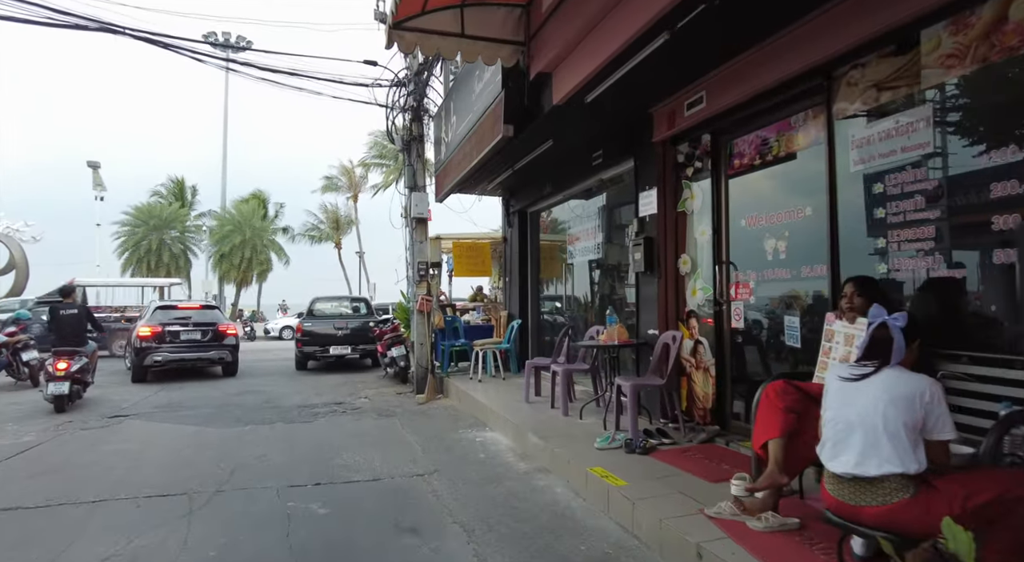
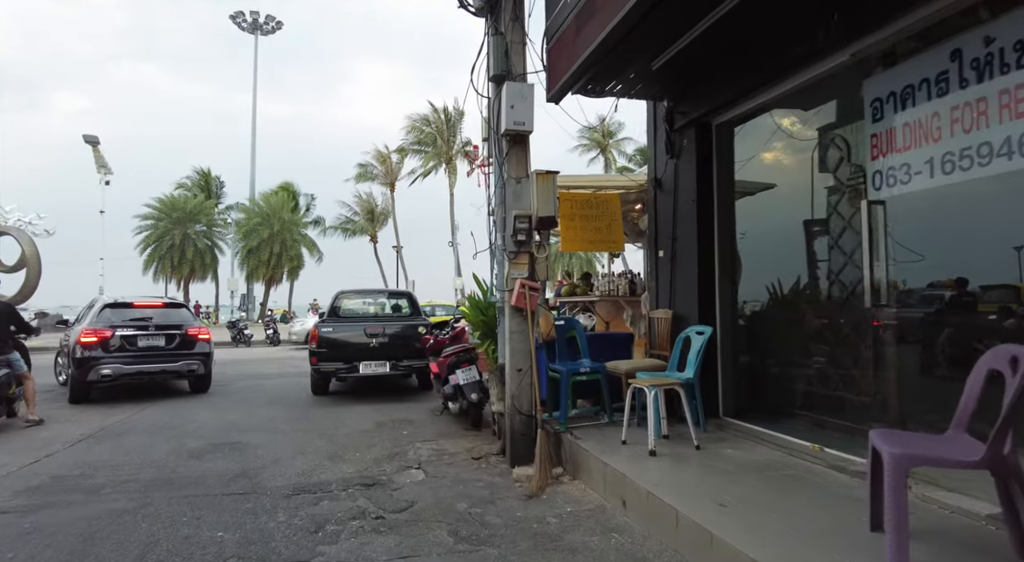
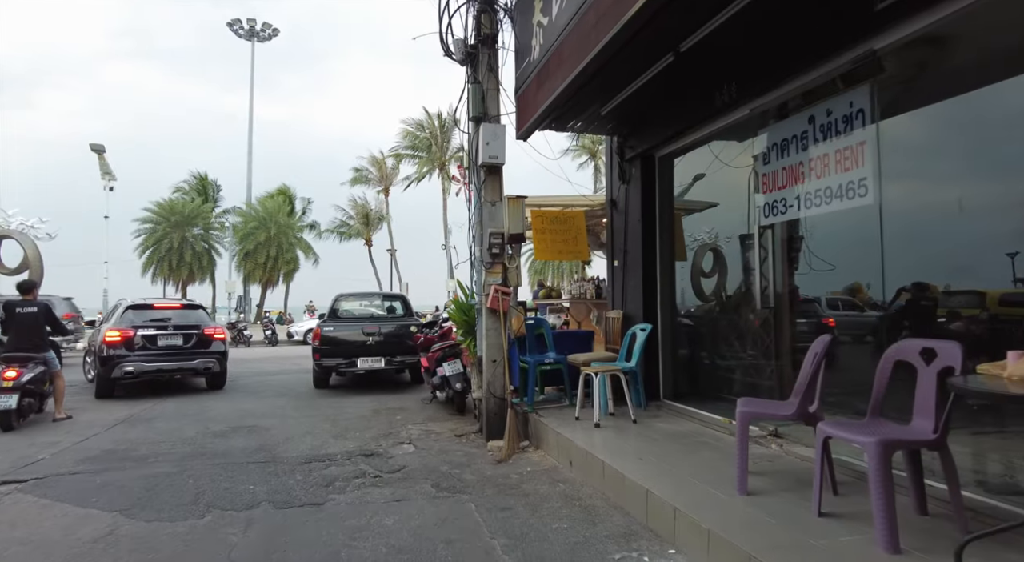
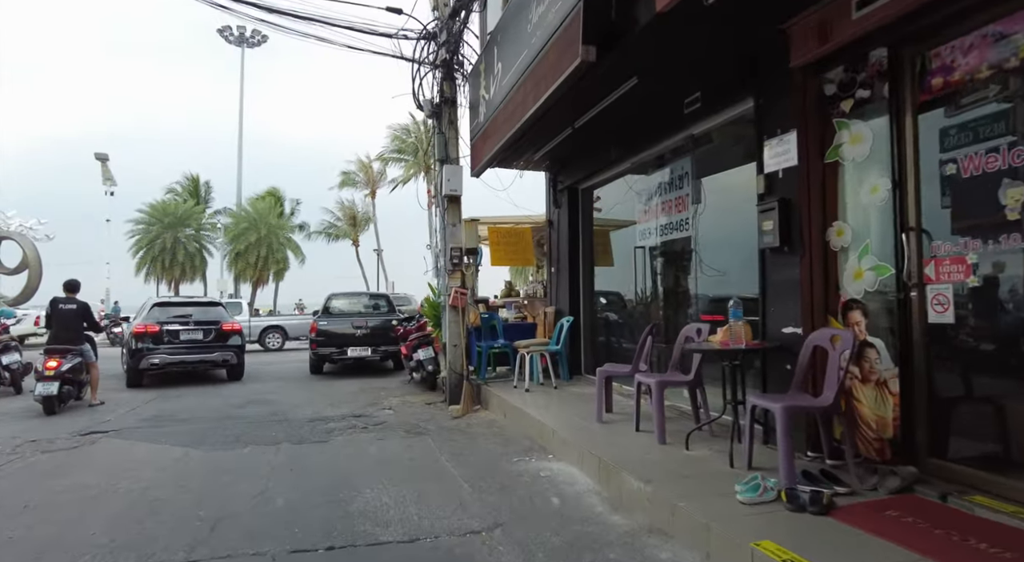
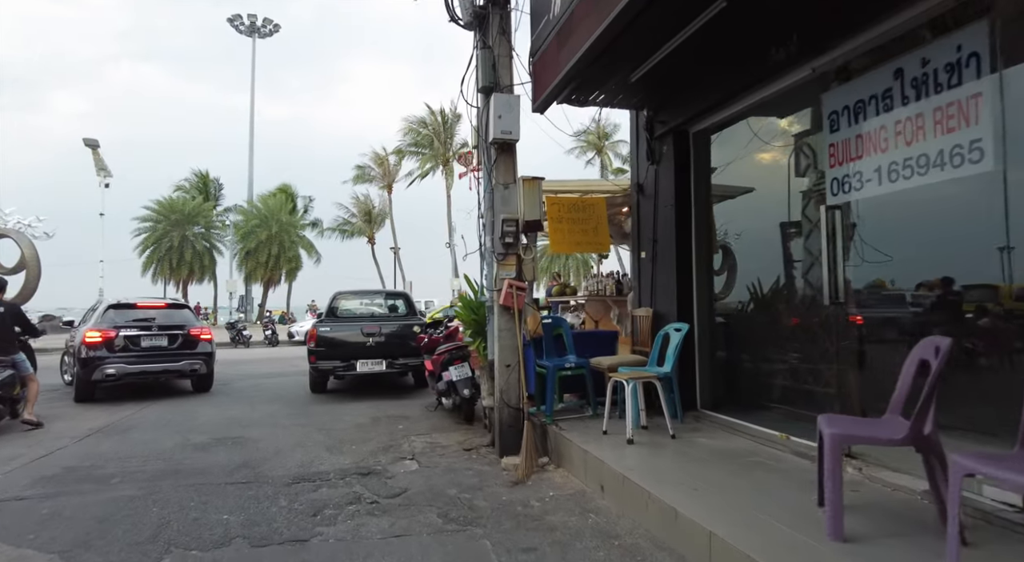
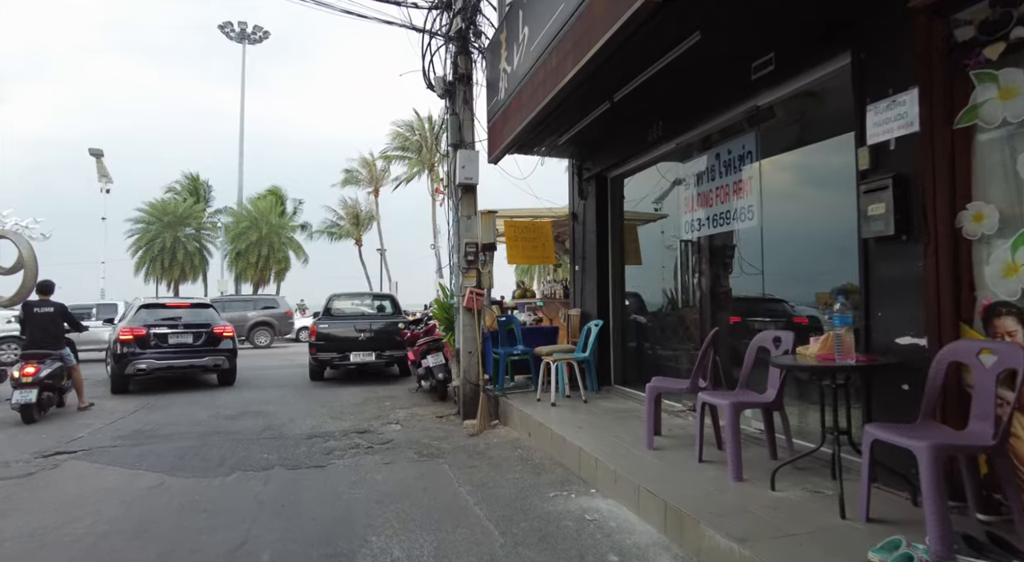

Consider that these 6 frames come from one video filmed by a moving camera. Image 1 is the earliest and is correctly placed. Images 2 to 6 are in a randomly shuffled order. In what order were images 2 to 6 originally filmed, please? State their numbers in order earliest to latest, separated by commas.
4, 6, 3, 5, 2
